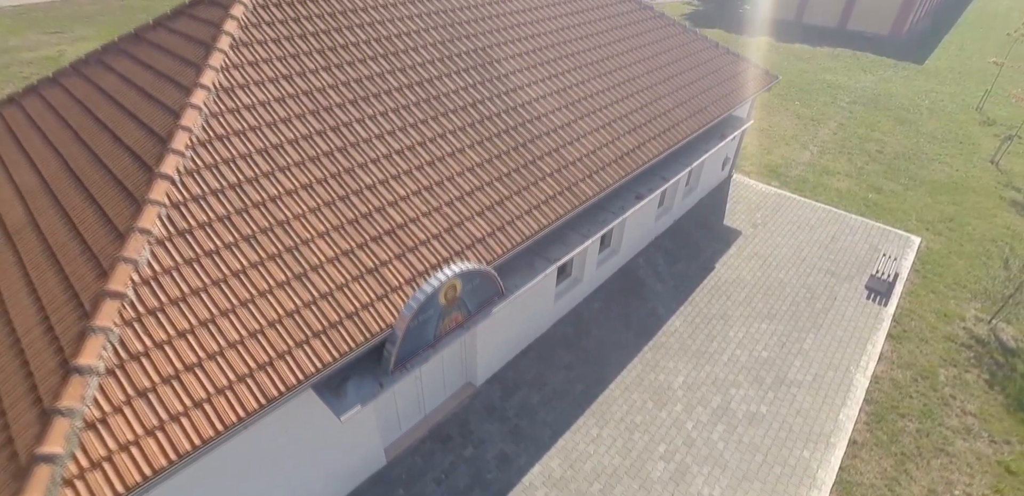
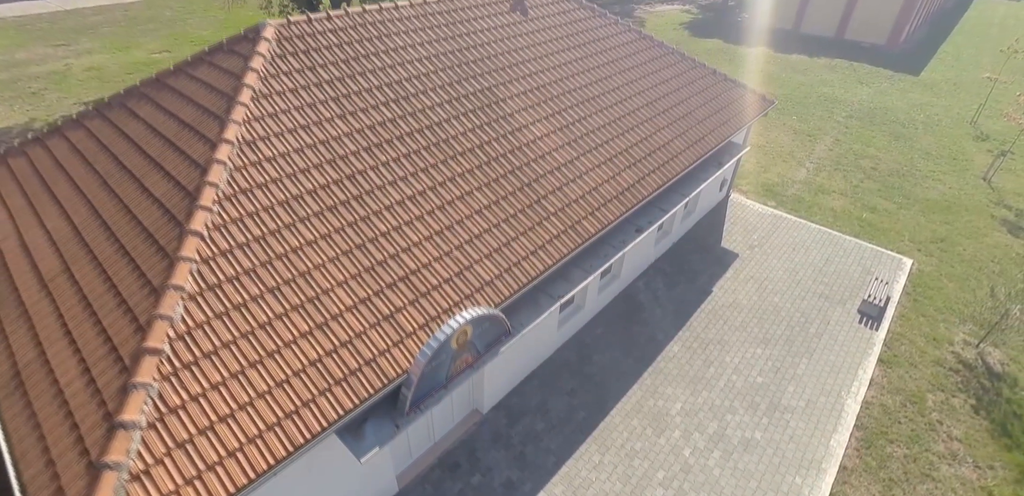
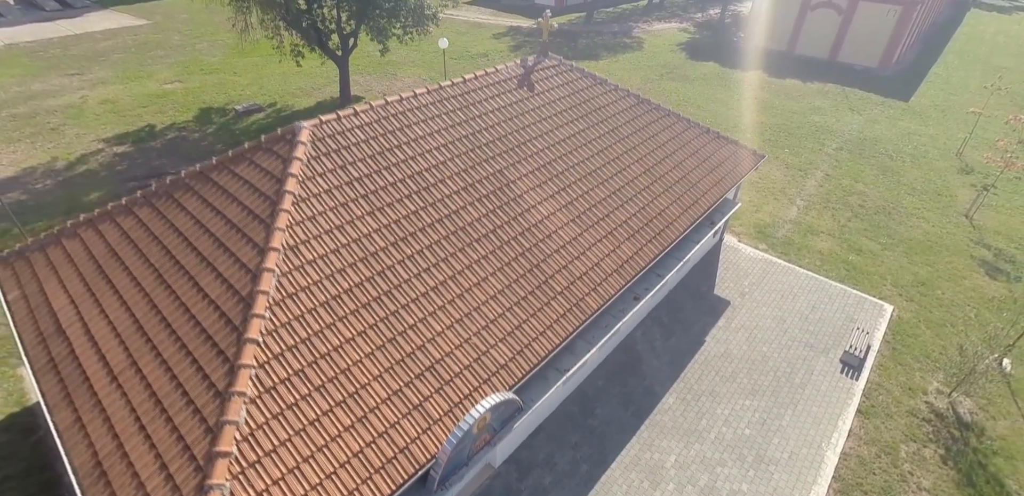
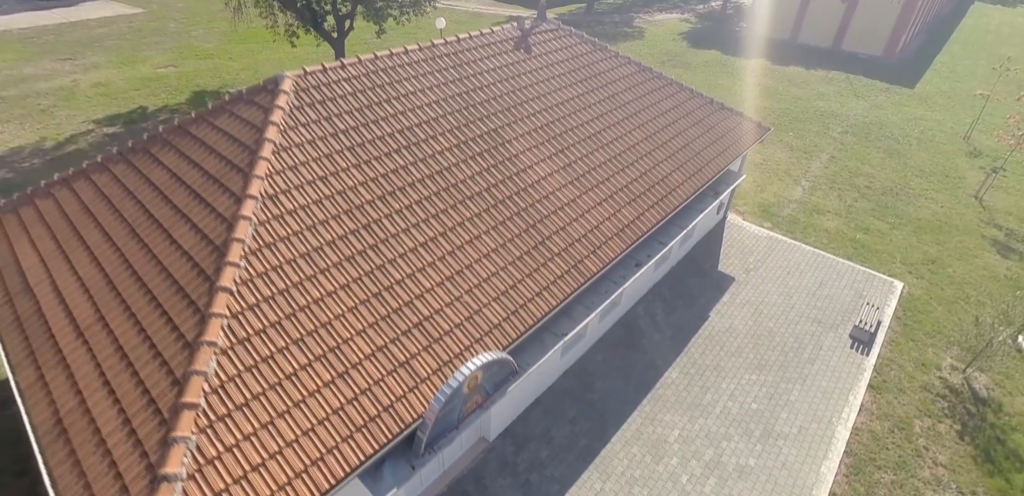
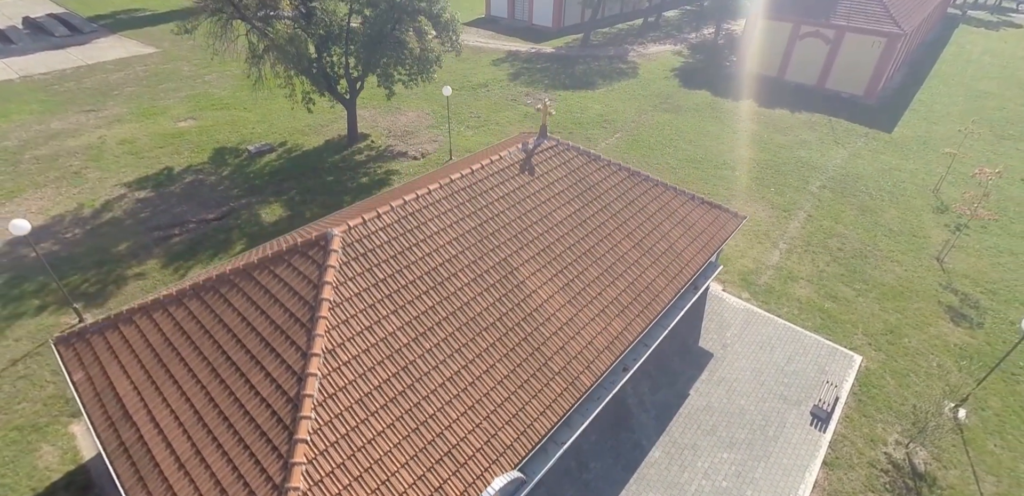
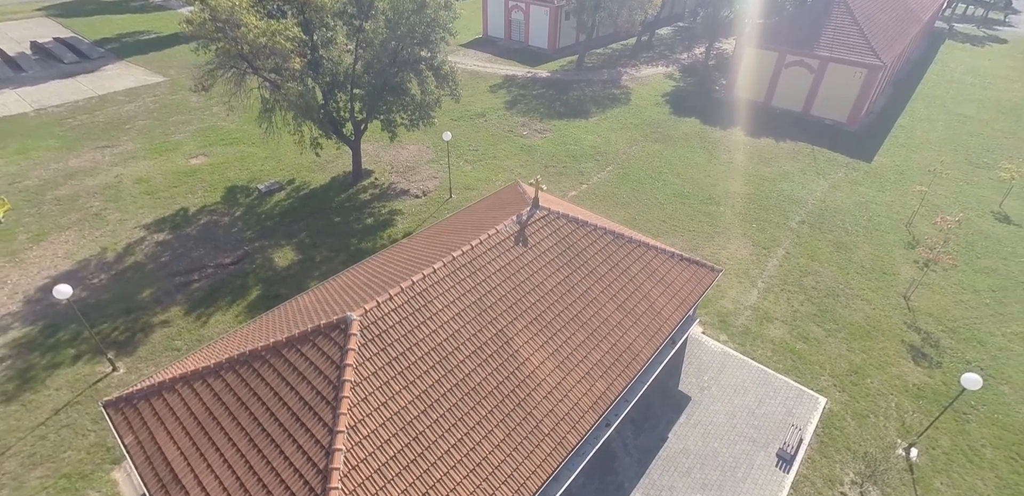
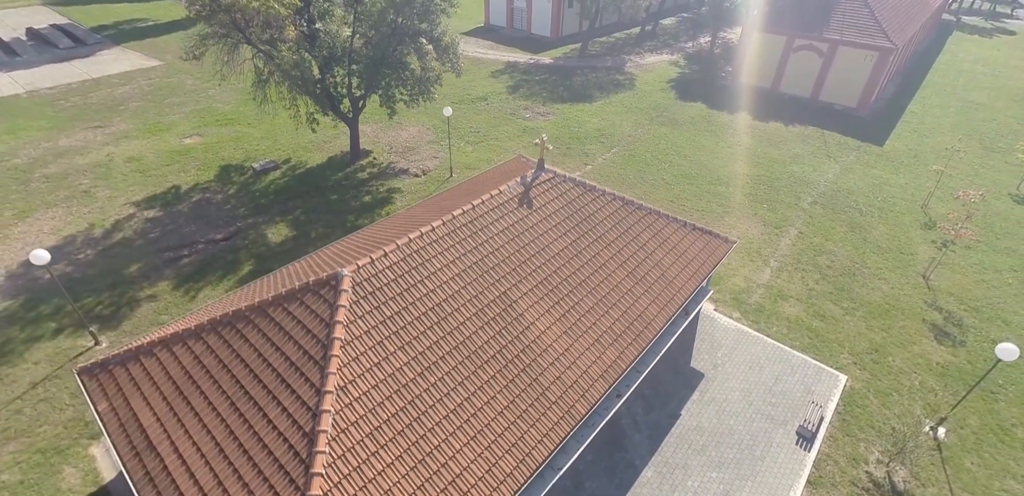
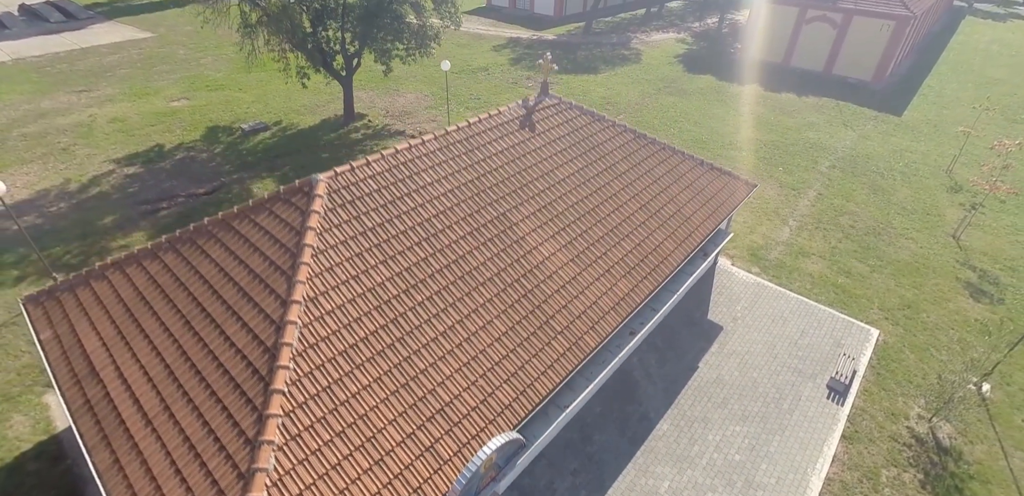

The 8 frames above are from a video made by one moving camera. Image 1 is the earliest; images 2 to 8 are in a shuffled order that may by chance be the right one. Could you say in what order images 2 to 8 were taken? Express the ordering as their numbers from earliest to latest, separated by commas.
2, 4, 3, 8, 5, 7, 6
